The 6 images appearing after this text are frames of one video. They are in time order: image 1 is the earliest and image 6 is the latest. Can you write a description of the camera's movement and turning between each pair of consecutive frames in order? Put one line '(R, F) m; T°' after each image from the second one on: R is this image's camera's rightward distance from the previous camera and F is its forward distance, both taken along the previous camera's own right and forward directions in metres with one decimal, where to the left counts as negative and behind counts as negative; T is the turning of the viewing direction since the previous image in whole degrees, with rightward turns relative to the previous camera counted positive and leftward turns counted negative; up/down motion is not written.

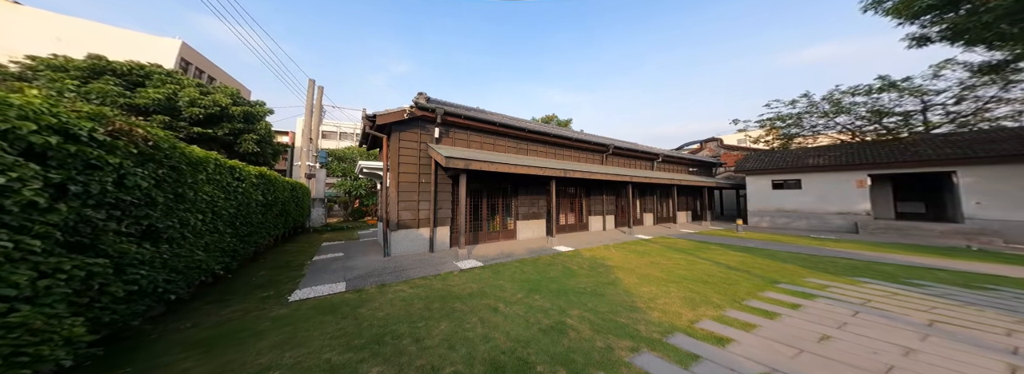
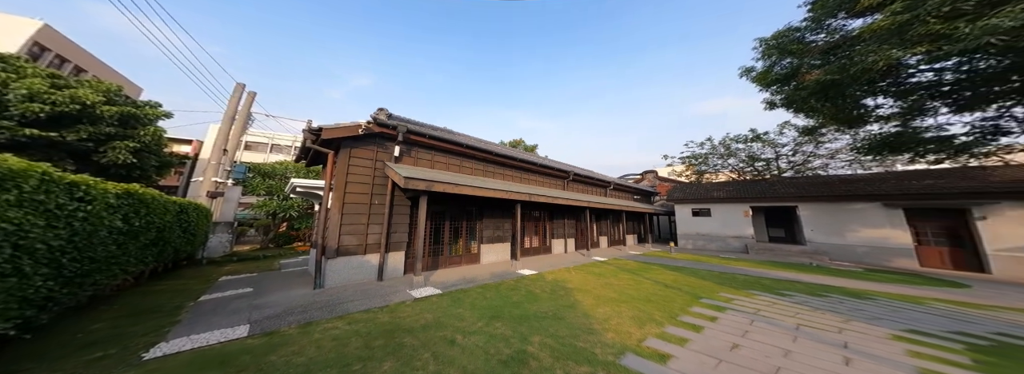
(-1.7, 0.0) m; +11°
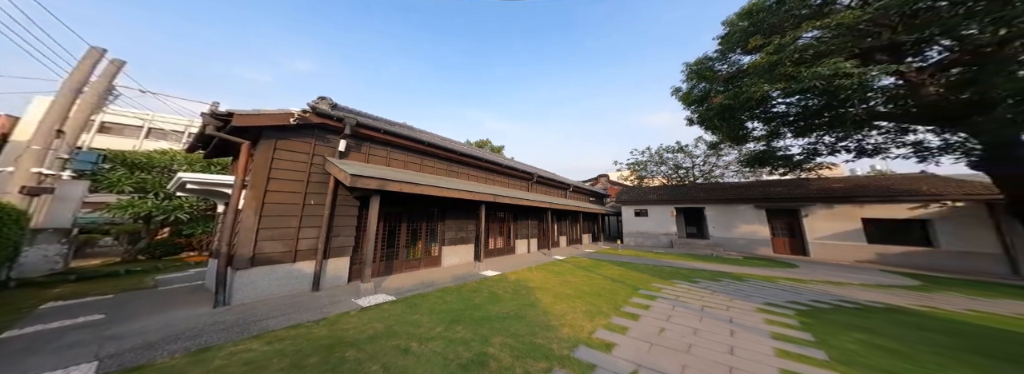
(-1.2, +0.8) m; +10°
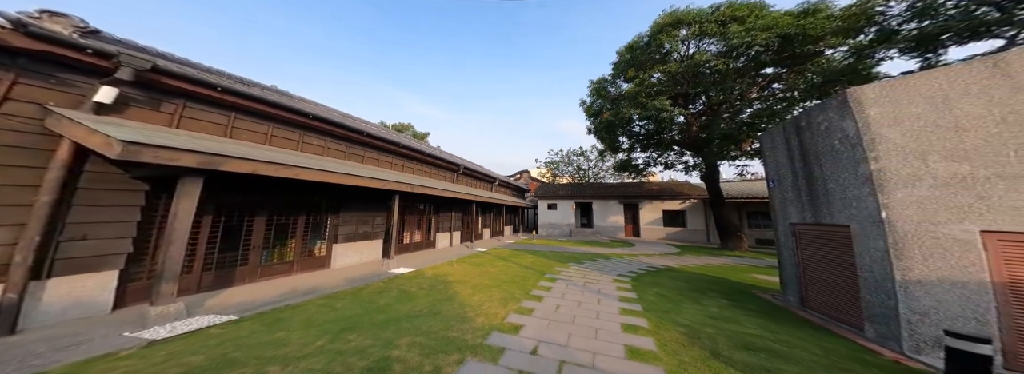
(+0.2, +0.2) m; +20°
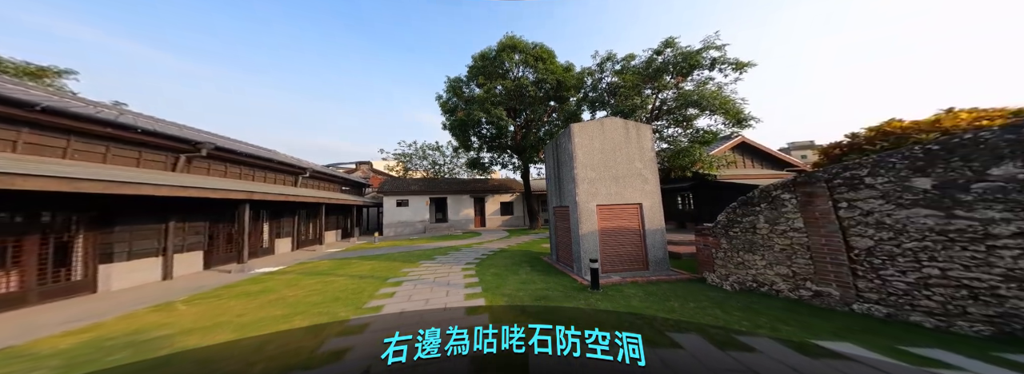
(+0.4, -0.5) m; +32°
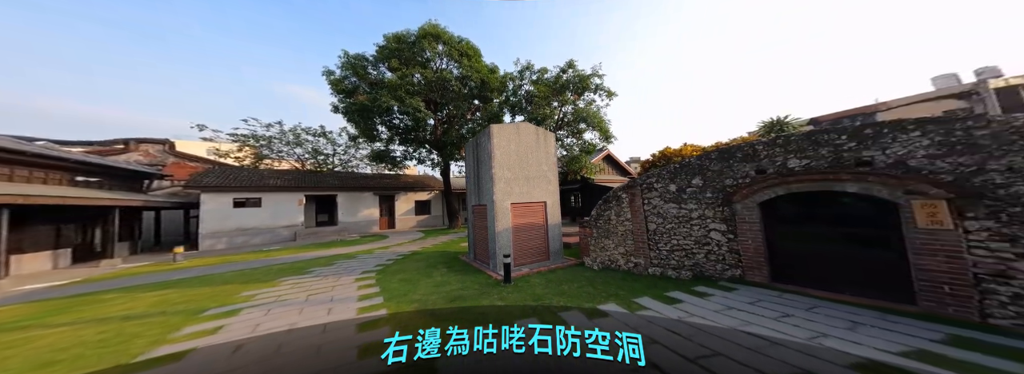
(0.0, -0.1) m; +18°
